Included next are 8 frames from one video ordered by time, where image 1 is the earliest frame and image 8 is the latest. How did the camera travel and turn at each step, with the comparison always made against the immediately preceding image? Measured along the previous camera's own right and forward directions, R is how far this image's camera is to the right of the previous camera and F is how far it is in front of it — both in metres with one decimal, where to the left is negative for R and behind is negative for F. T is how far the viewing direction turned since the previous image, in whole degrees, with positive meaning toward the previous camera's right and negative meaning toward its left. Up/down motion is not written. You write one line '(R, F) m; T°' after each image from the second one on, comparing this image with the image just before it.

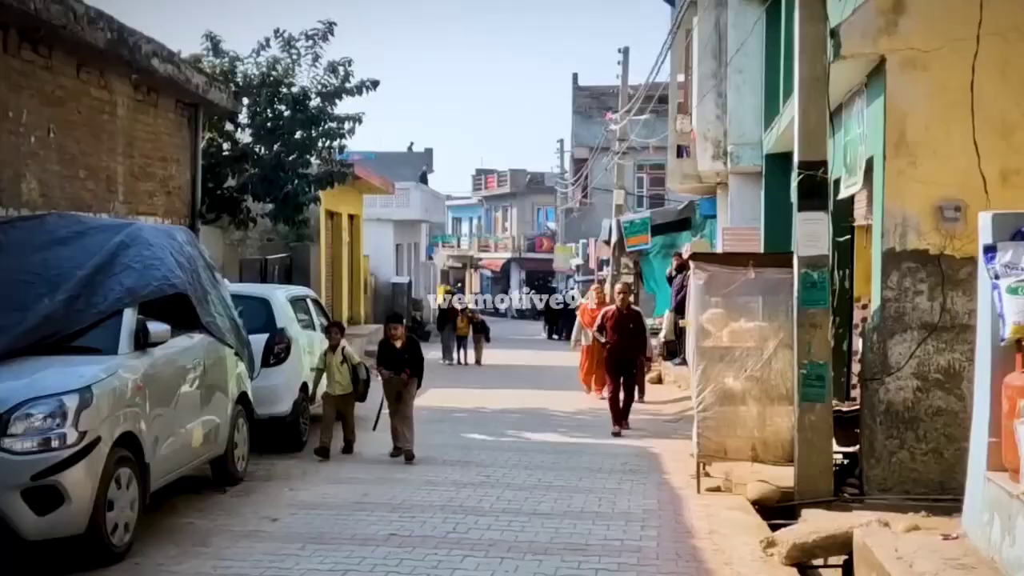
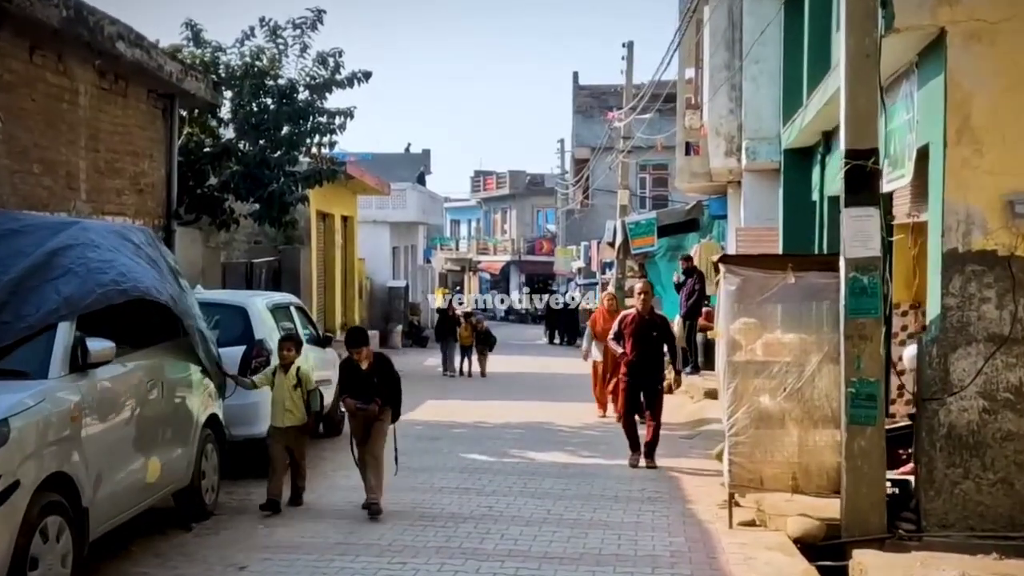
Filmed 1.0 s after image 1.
(0.0, +1.0) m; 0°
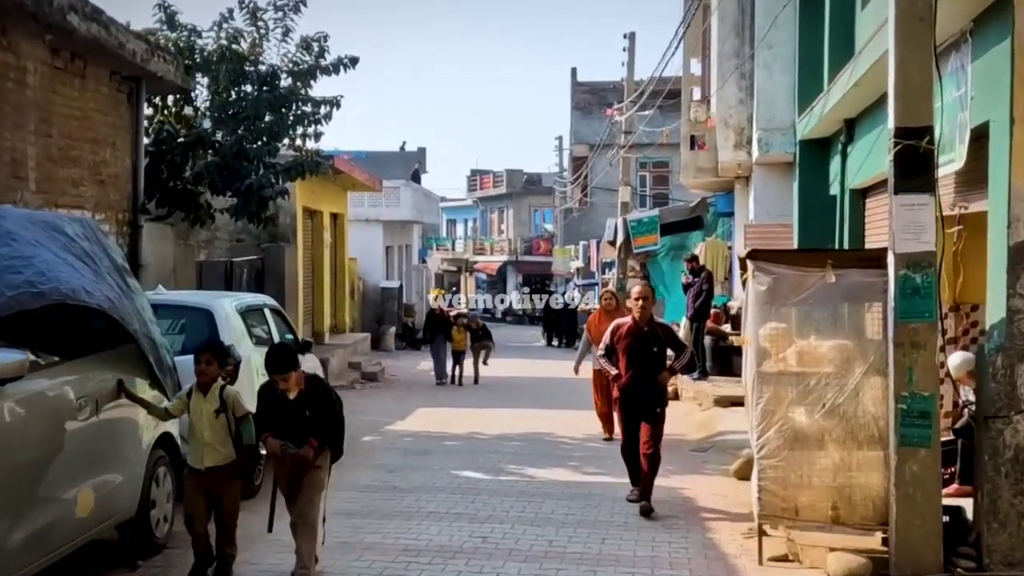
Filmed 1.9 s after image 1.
(0.0, +0.9) m; 0°
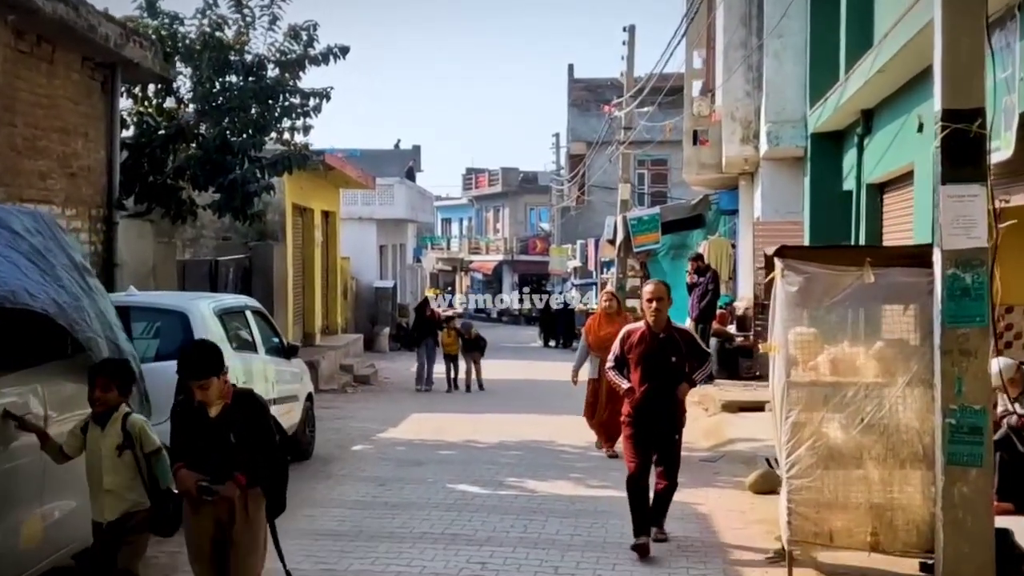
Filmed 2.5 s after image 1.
(0.0, +0.6) m; 0°
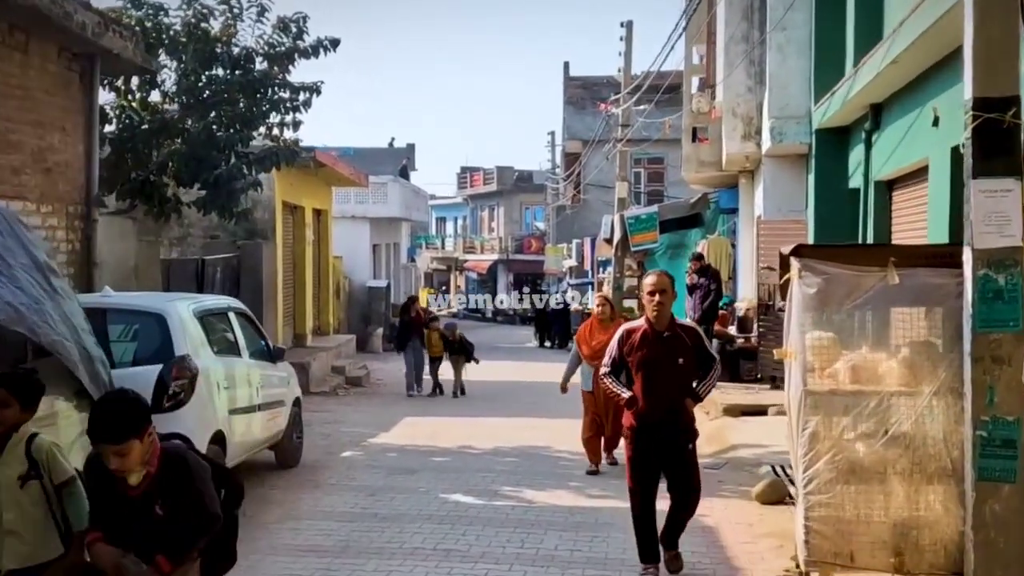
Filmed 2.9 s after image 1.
(0.0, +0.4) m; 0°
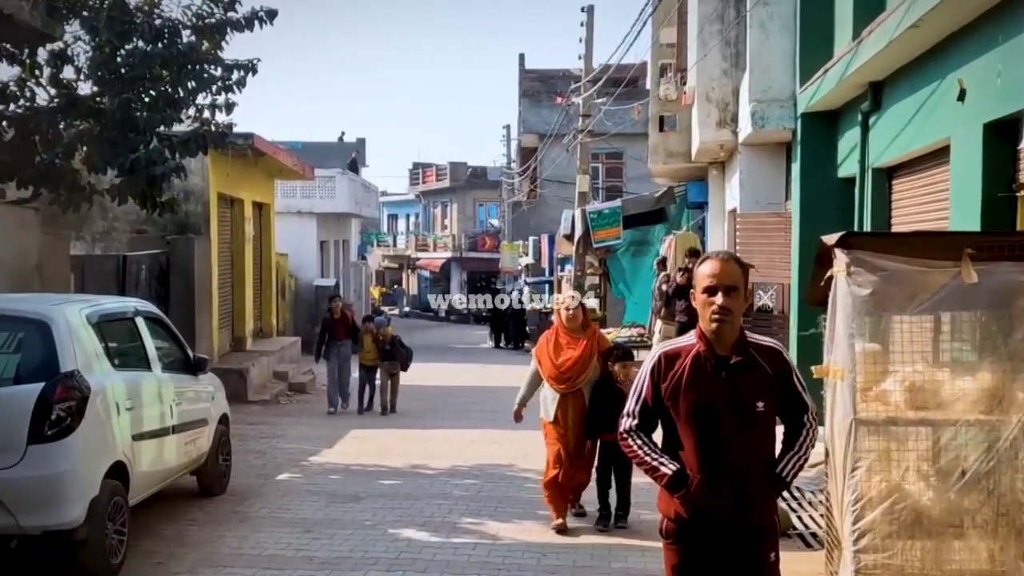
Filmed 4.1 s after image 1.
(-0.1, +1.2) m; +3°
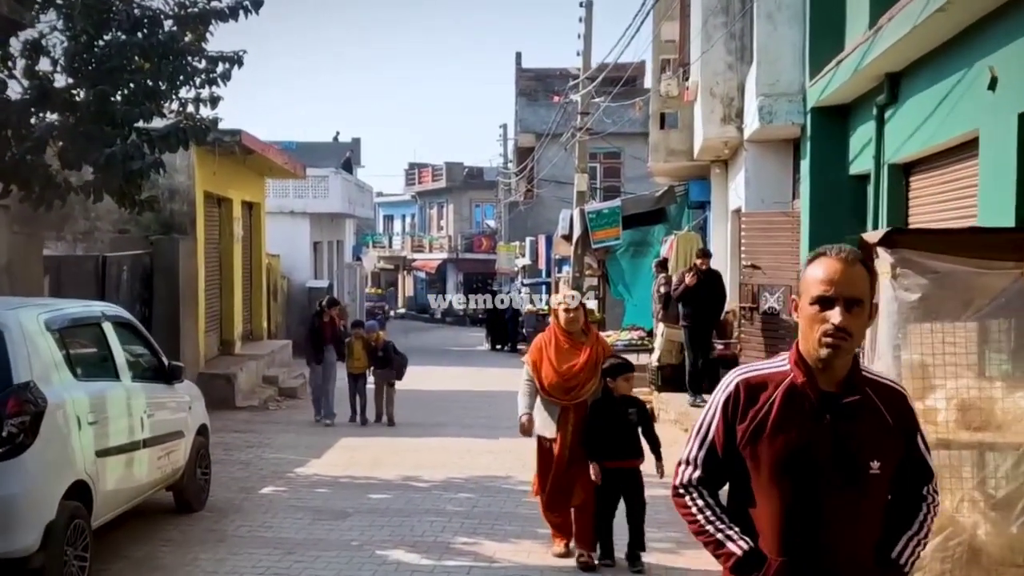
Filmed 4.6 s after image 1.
(0.0, +0.5) m; 0°
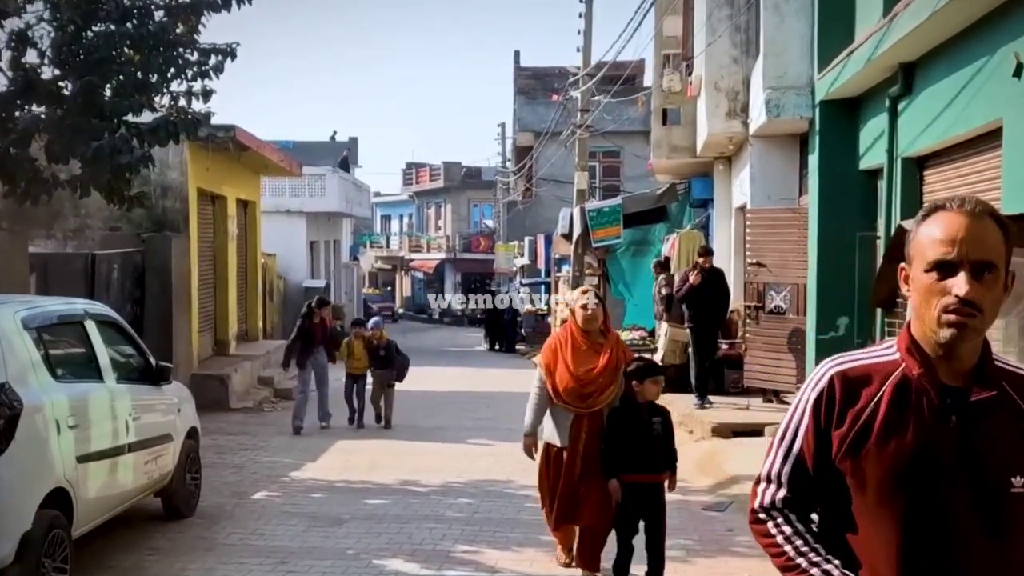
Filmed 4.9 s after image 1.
(0.0, +0.3) m; 0°
